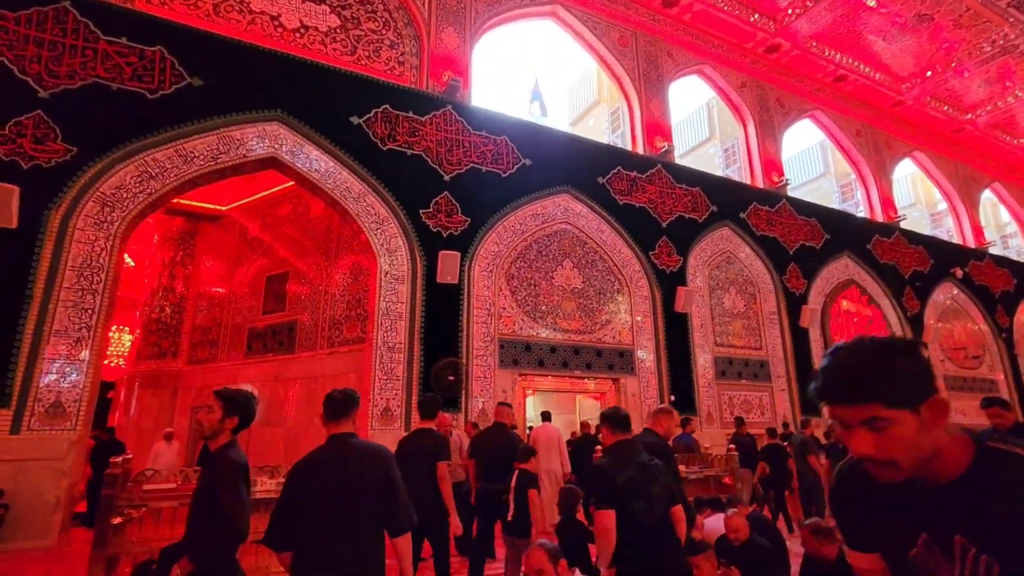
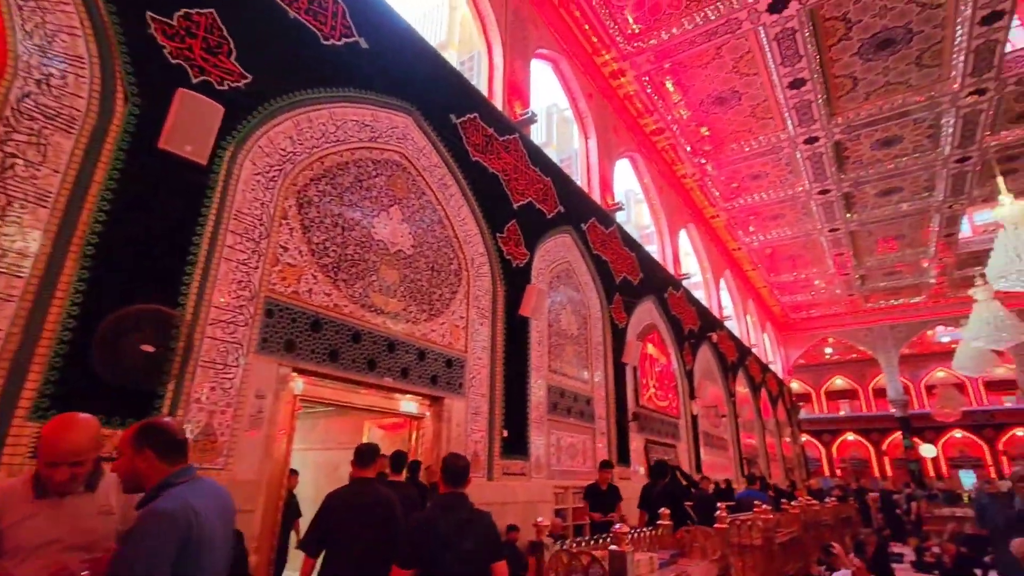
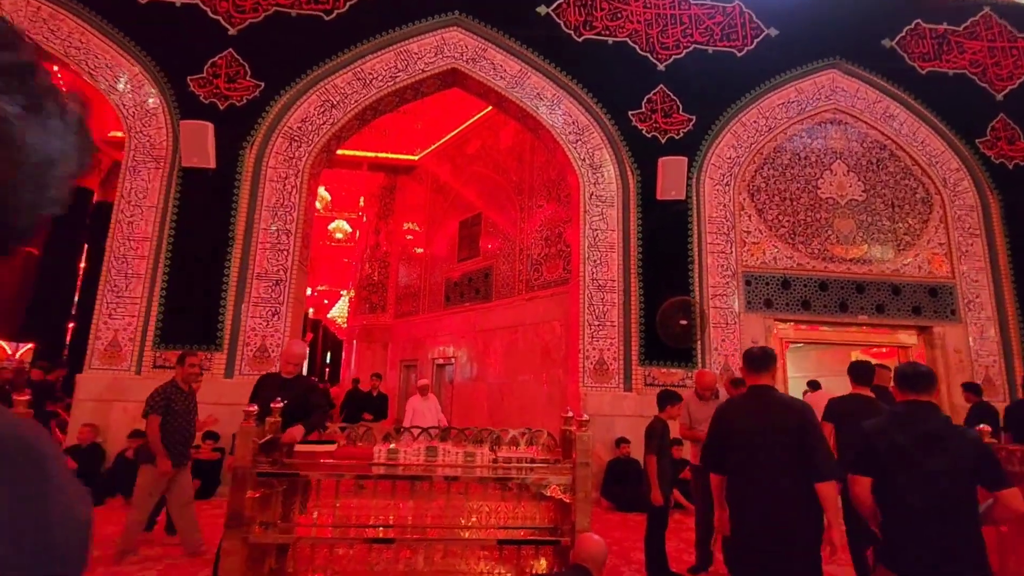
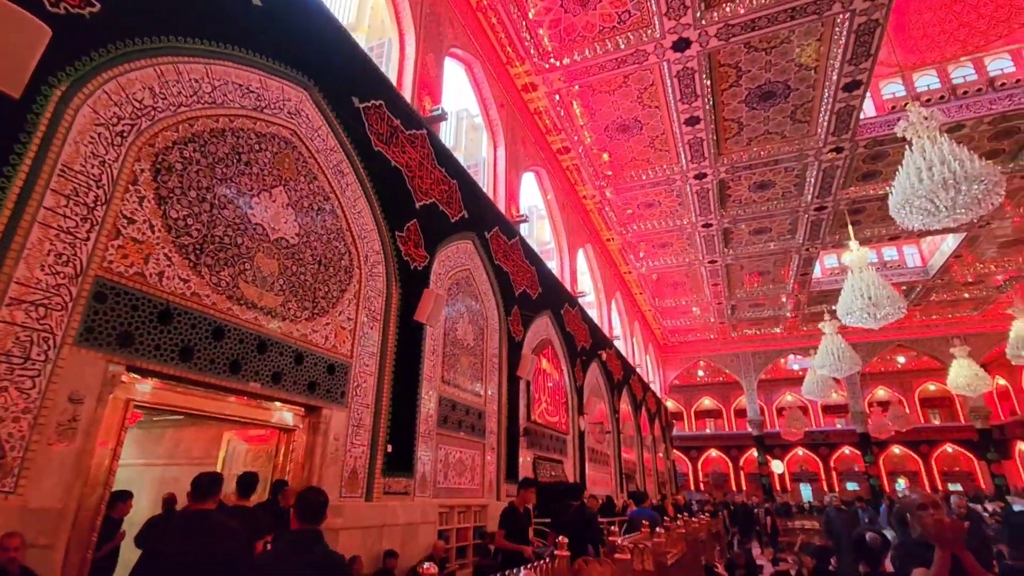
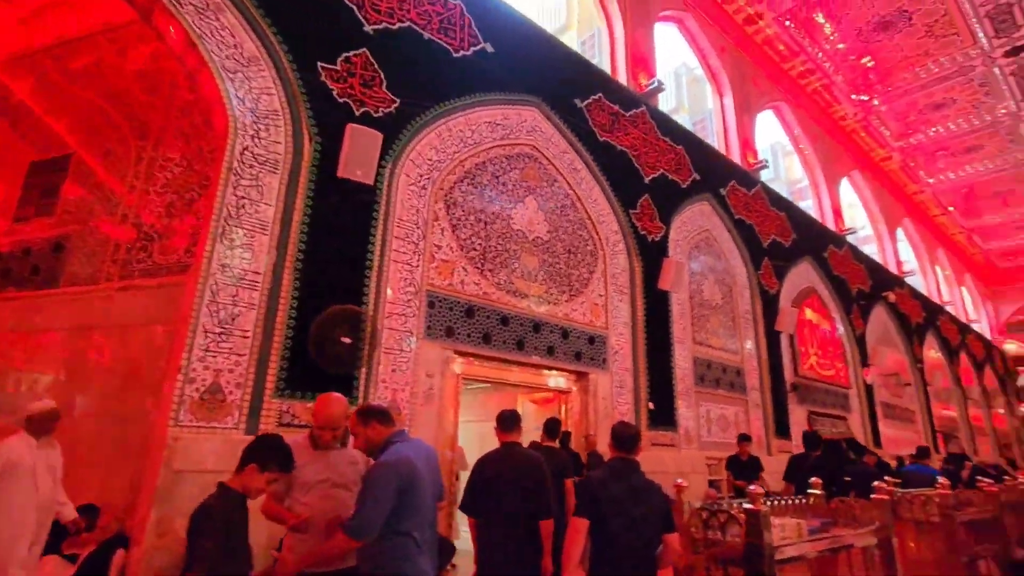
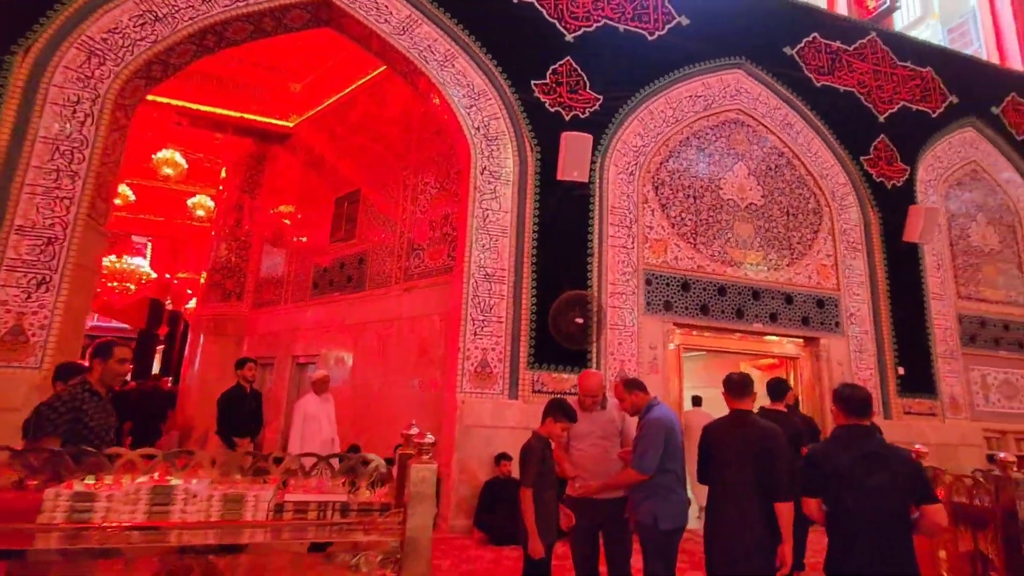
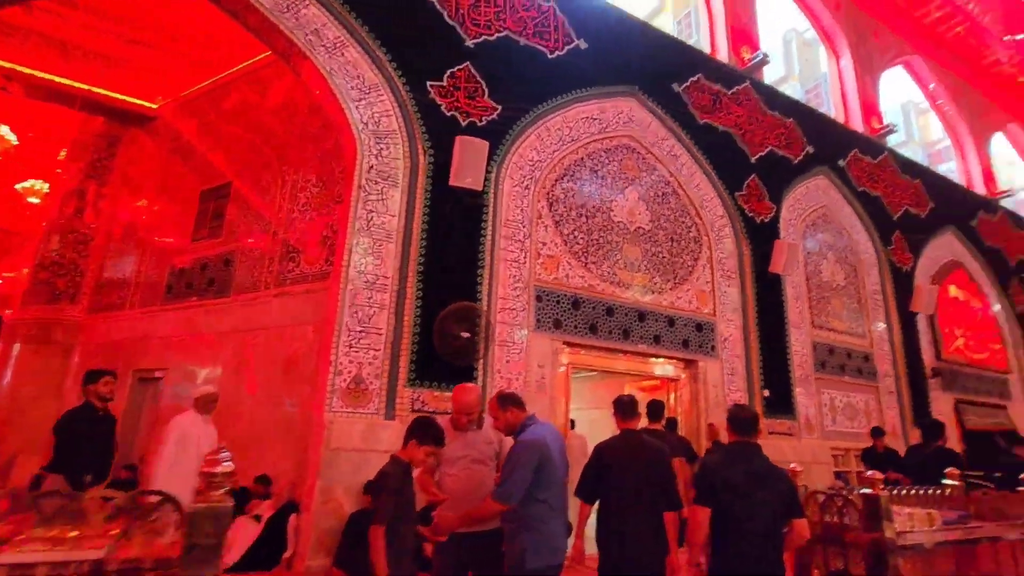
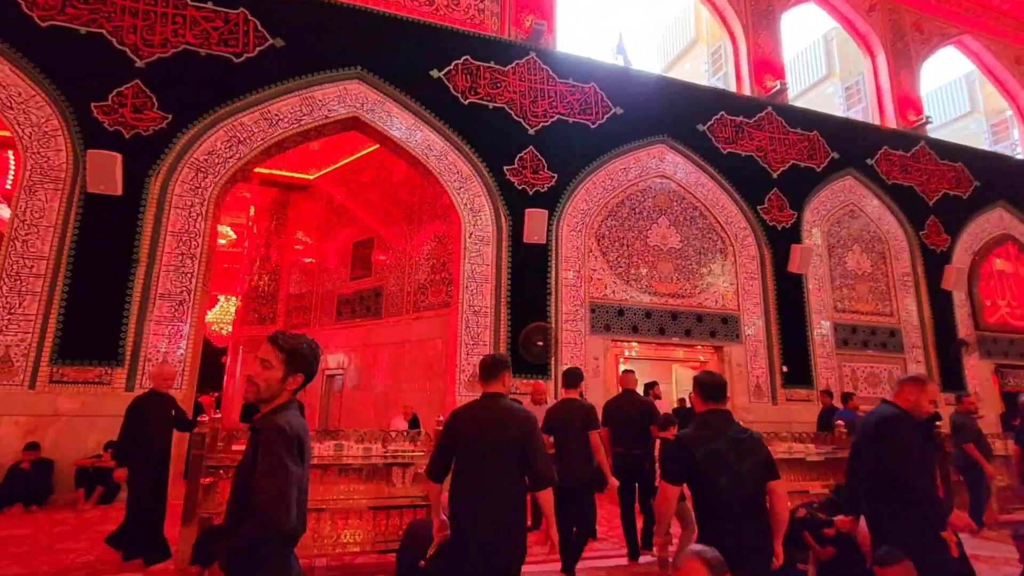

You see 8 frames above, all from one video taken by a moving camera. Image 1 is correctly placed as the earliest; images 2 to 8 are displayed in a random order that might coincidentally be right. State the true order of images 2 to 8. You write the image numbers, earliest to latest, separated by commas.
8, 3, 6, 7, 5, 2, 4
